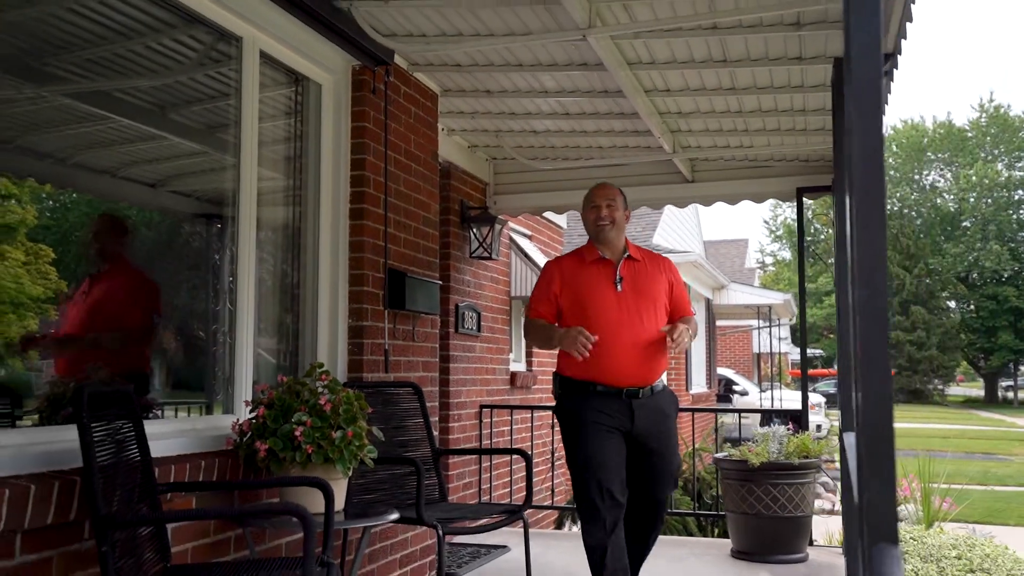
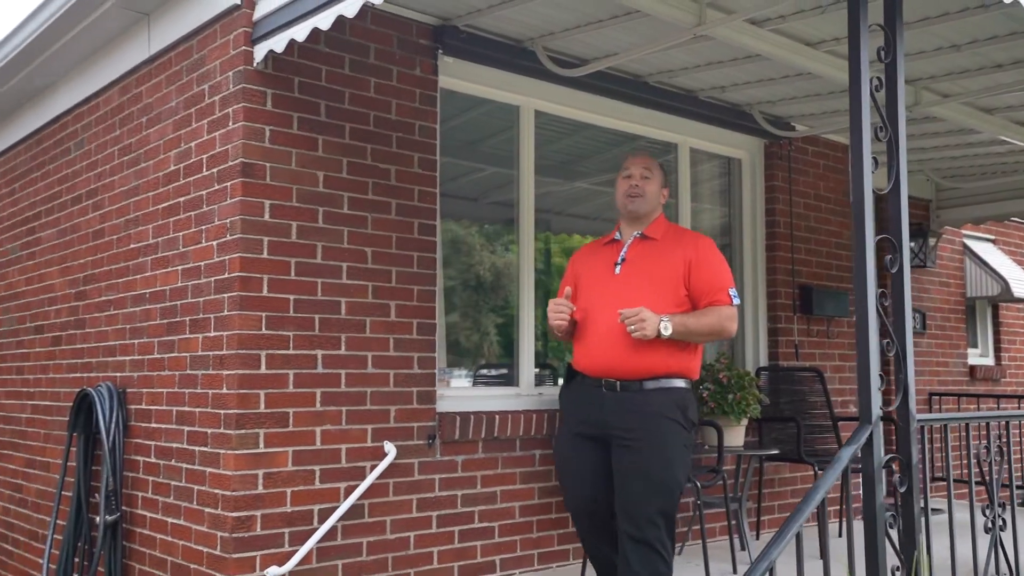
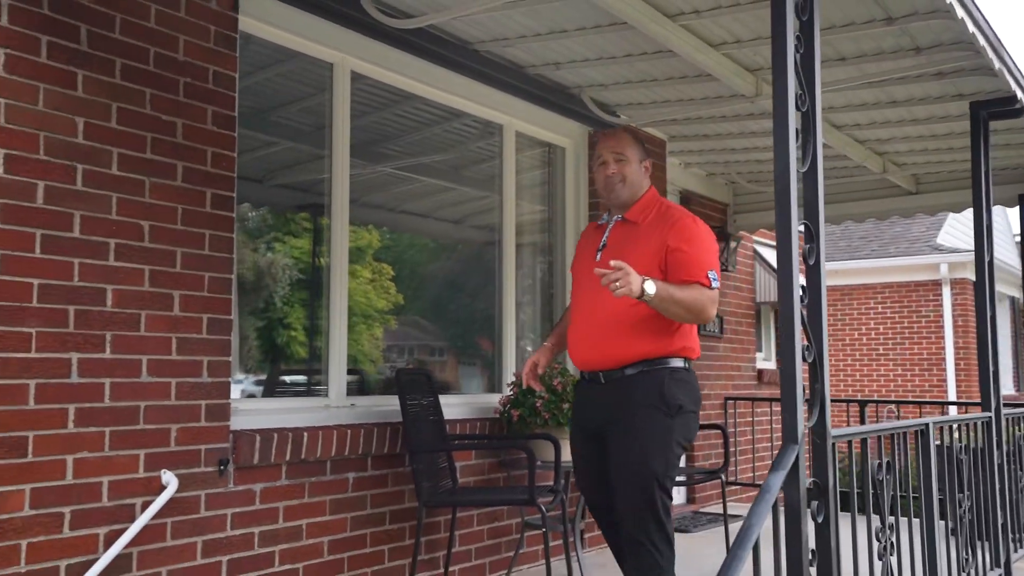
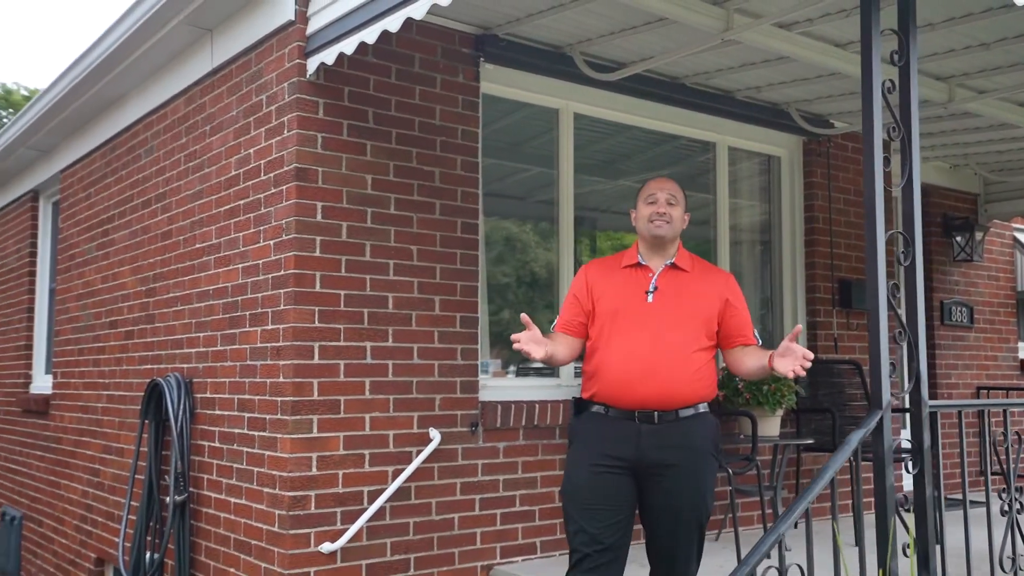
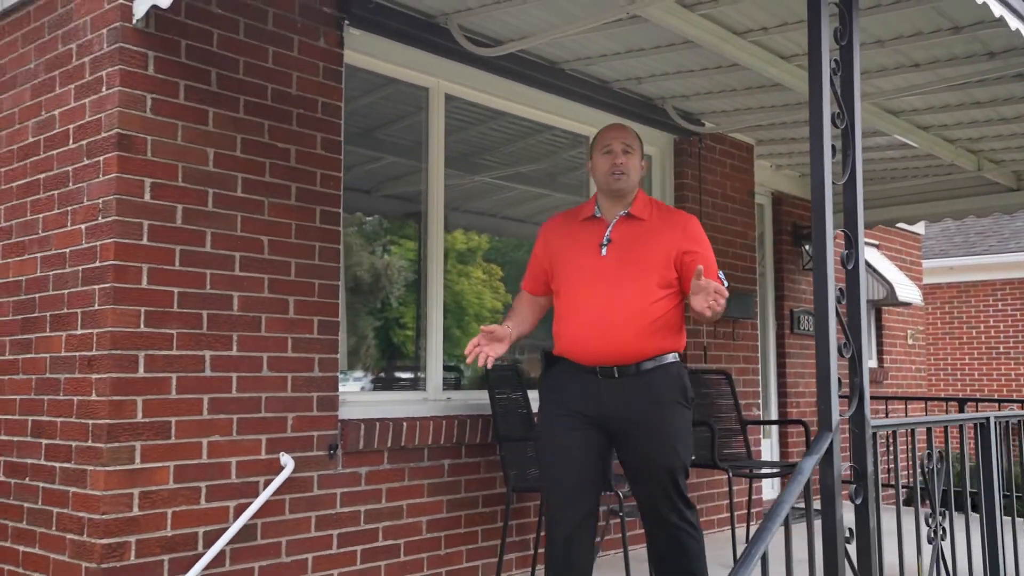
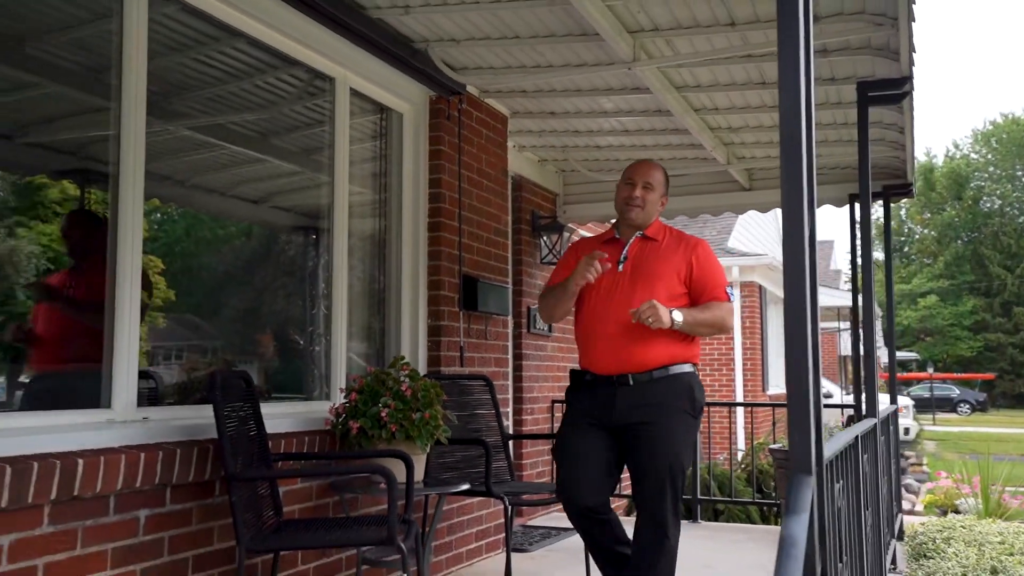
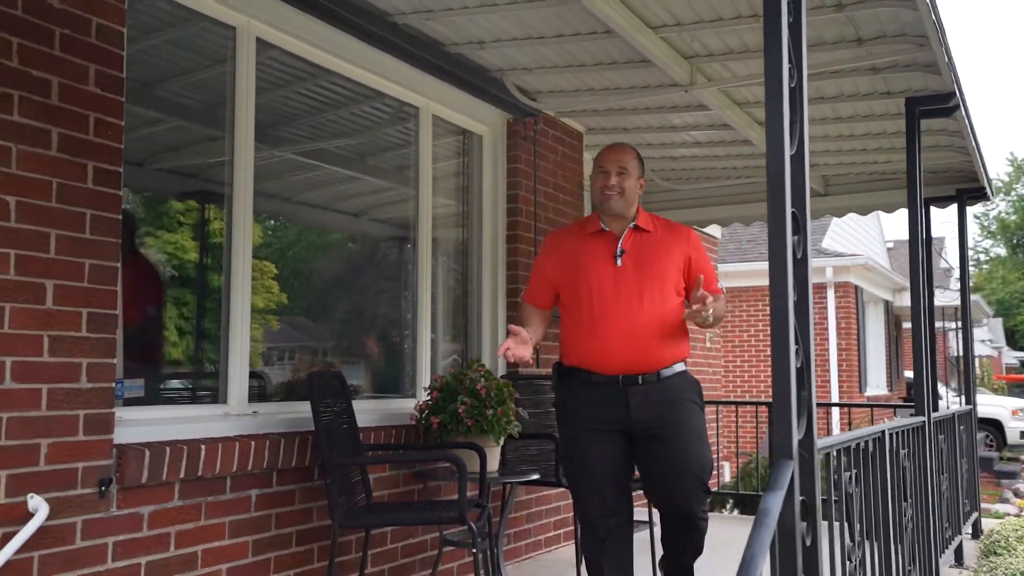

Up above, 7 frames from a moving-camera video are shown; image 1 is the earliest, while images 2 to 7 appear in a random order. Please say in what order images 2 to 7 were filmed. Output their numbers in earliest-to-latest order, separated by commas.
6, 7, 3, 5, 2, 4
